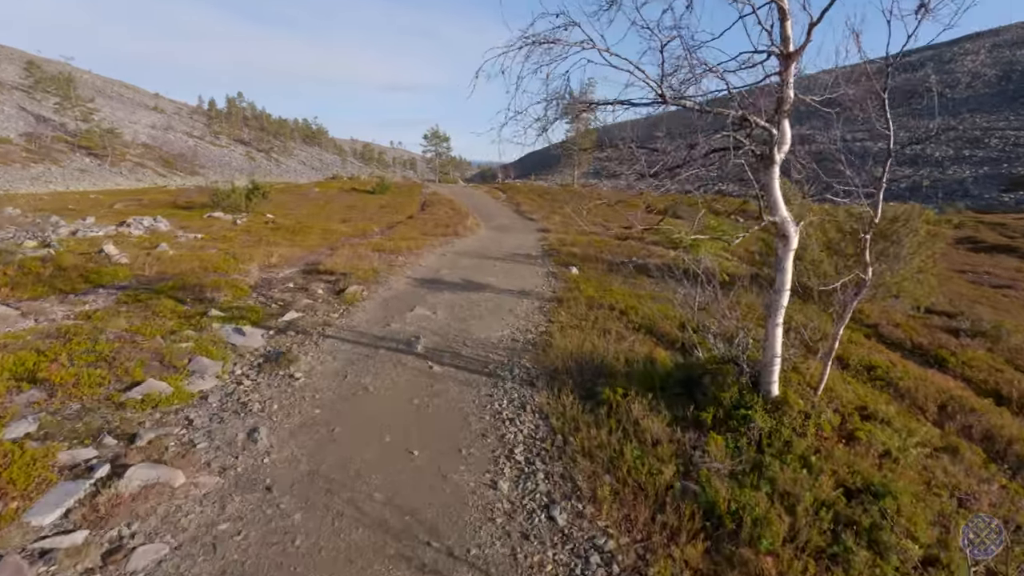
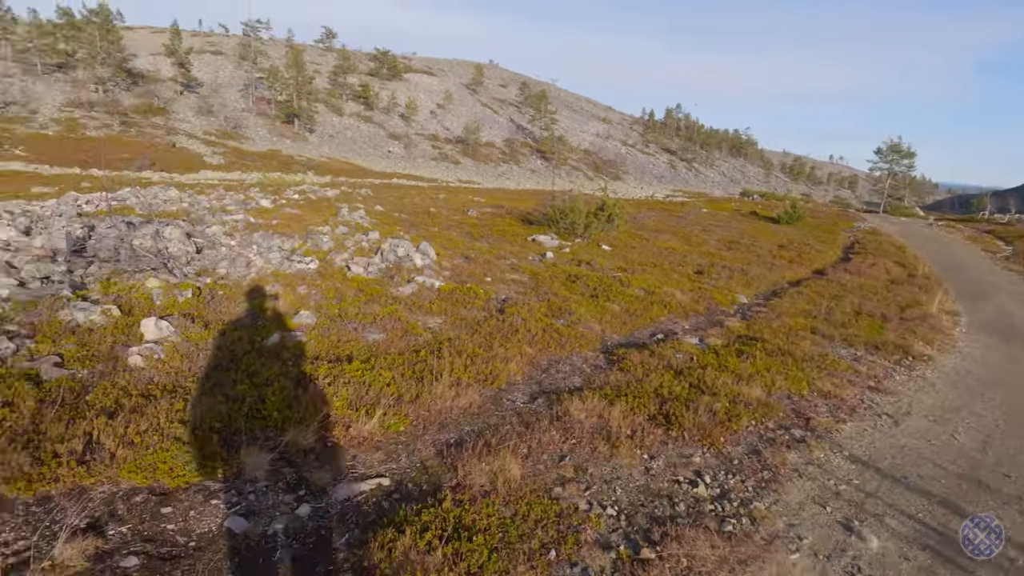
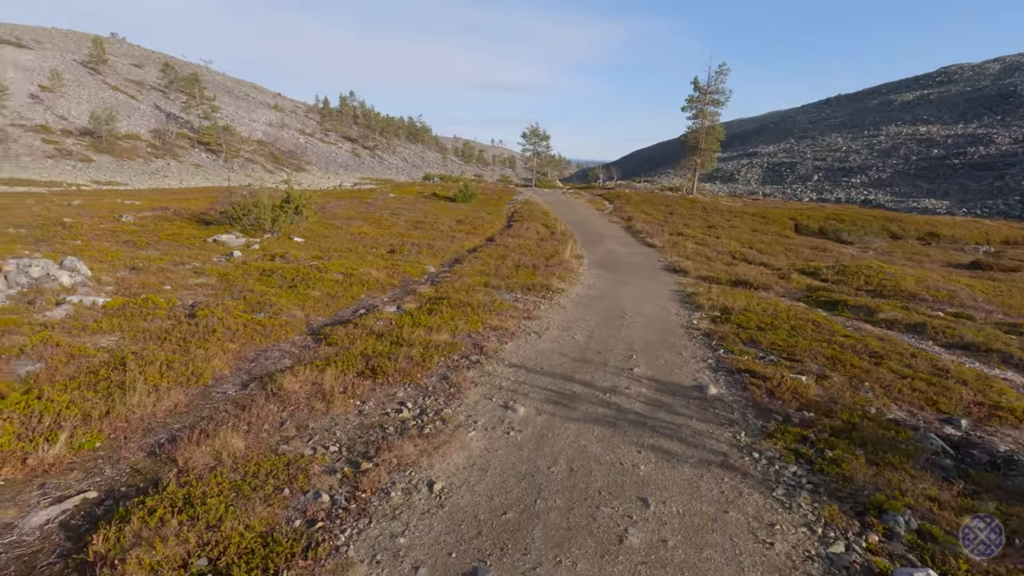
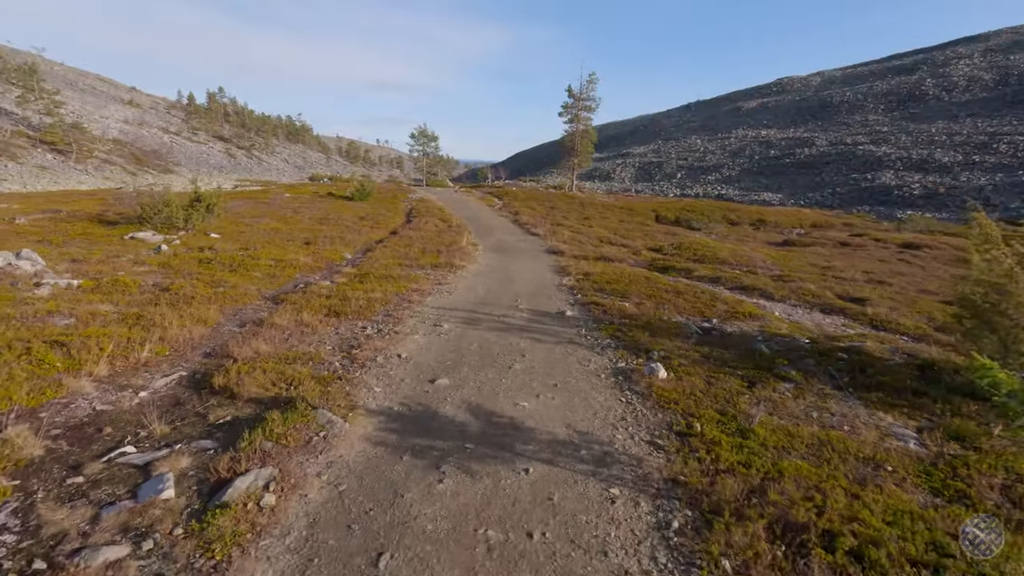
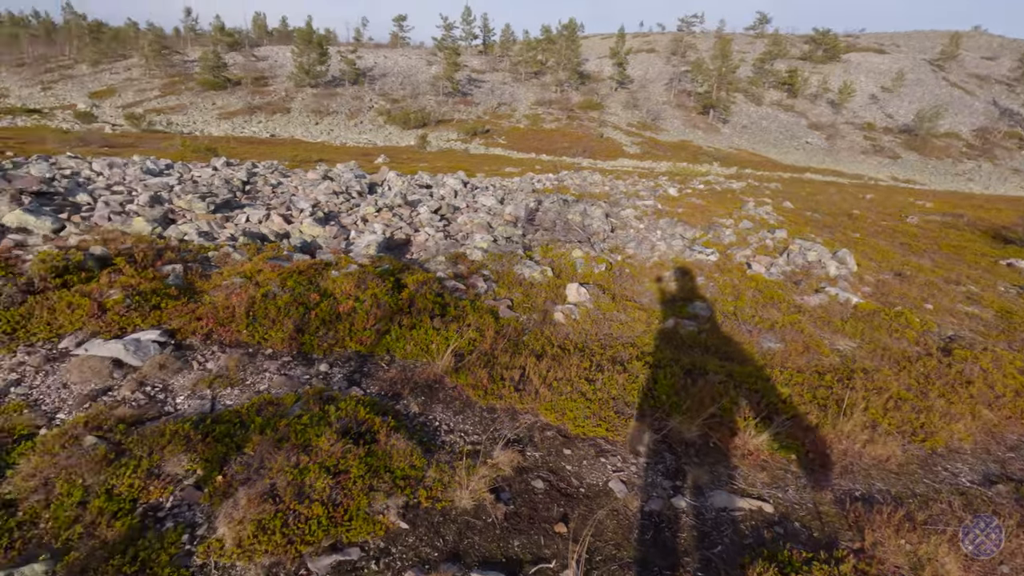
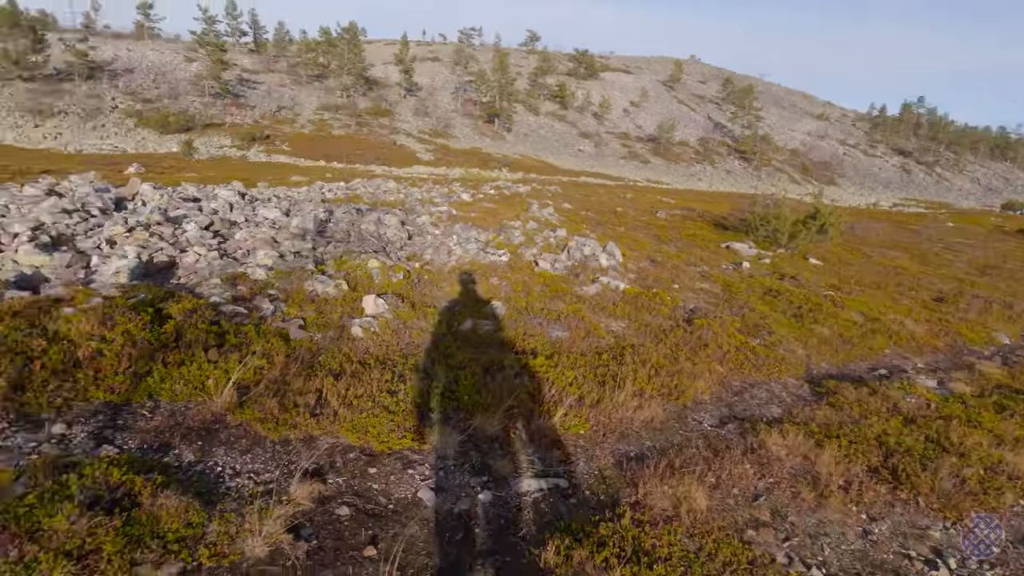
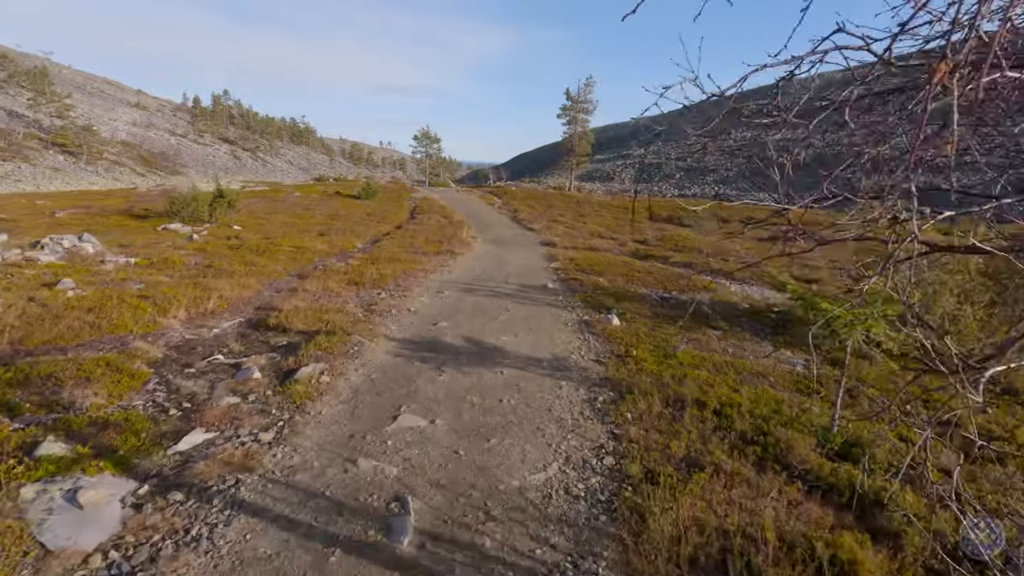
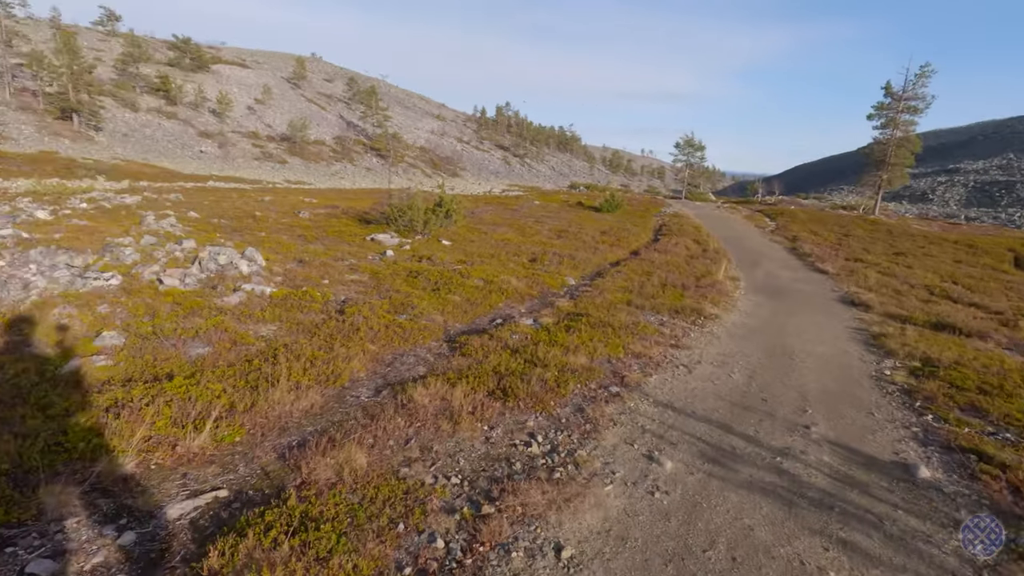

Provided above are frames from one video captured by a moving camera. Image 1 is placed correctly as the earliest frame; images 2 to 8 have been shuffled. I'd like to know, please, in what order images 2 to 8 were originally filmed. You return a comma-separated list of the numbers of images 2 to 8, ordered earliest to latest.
7, 4, 3, 8, 2, 6, 5
